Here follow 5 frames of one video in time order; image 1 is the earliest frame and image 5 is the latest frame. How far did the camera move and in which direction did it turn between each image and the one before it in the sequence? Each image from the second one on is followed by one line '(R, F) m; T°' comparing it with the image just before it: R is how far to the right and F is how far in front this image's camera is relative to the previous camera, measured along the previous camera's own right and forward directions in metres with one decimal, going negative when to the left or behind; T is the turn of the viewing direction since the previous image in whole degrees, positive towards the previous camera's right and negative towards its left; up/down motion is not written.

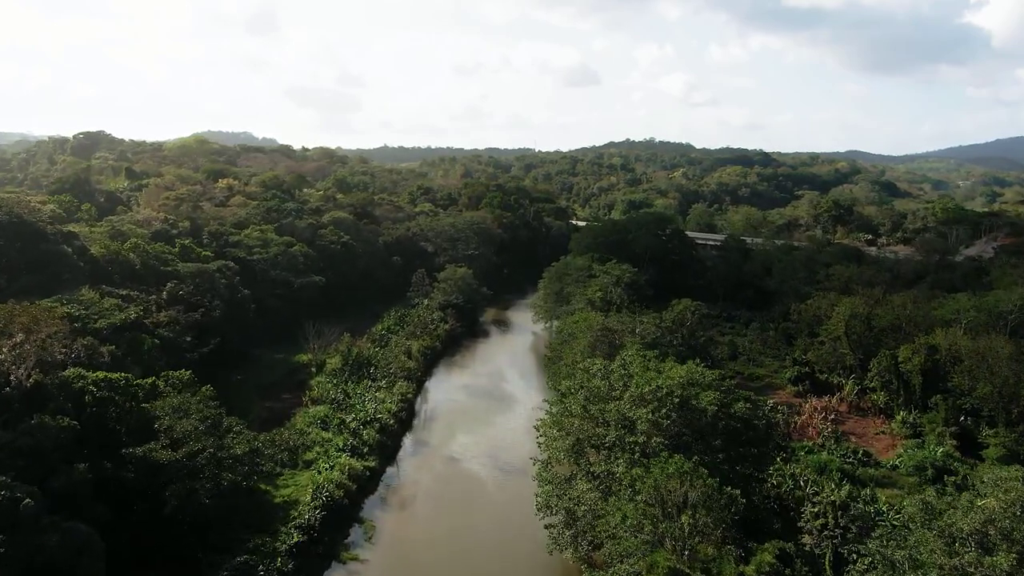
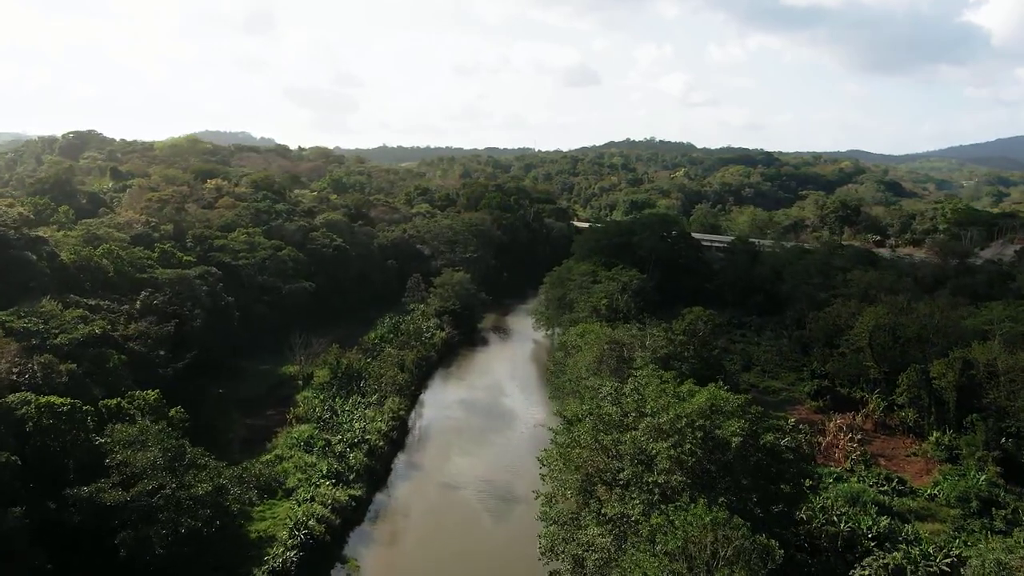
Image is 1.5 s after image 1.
(0.0, +1.9) m; 0°
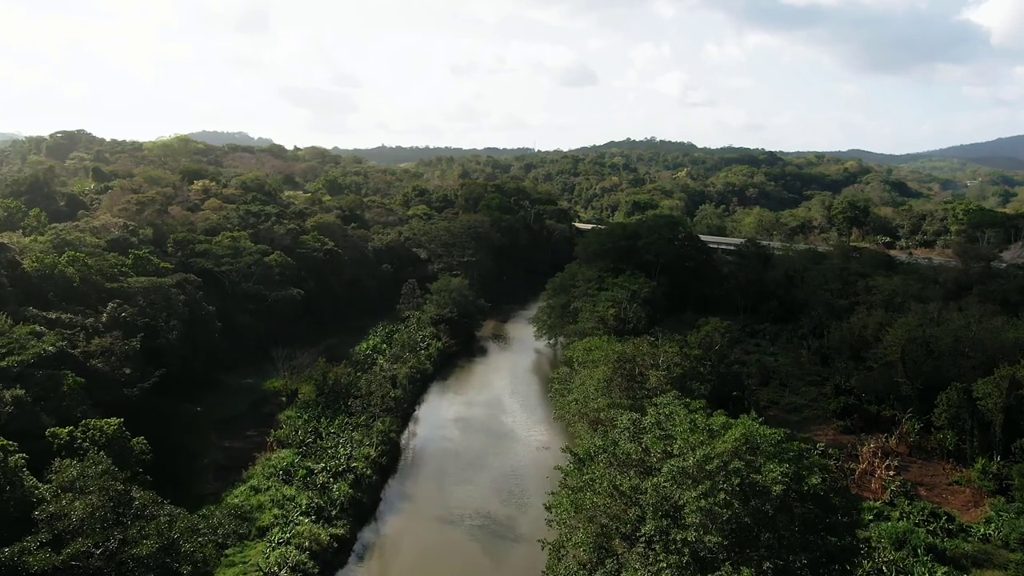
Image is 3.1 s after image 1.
(0.0, +2.1) m; 0°
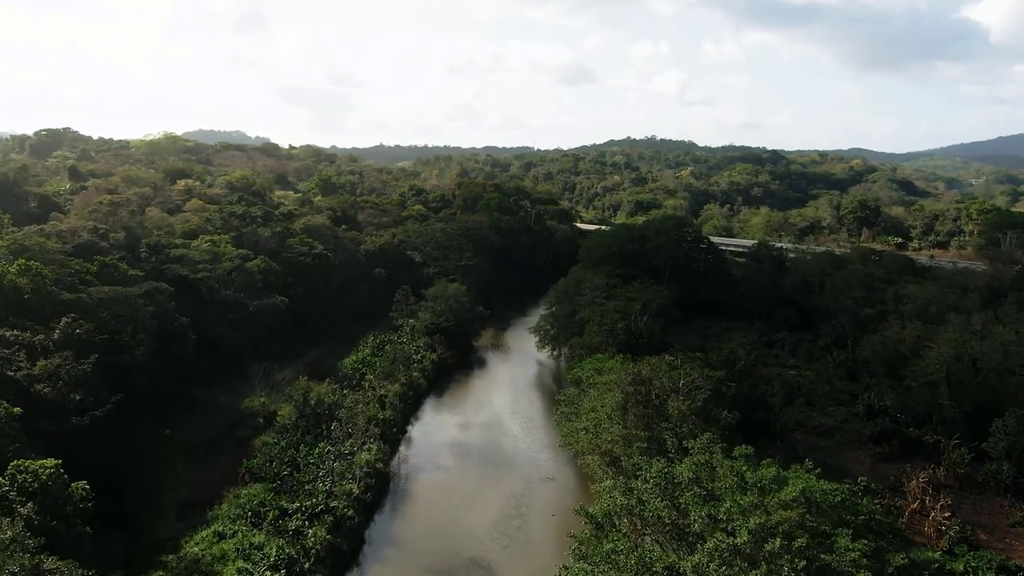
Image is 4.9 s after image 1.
(-0.1, +2.4) m; 0°
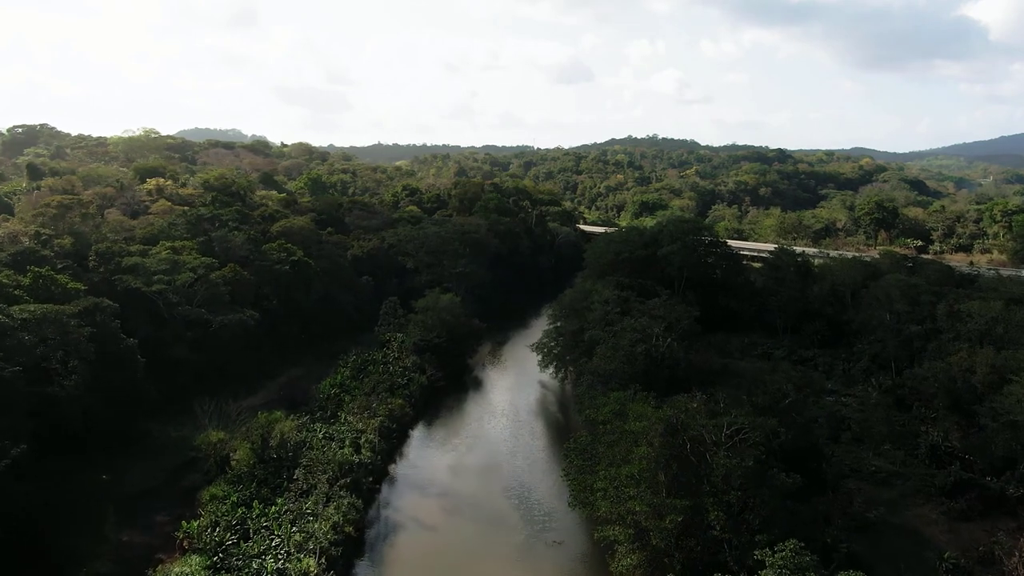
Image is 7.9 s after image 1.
(0.0, +3.7) m; 0°
